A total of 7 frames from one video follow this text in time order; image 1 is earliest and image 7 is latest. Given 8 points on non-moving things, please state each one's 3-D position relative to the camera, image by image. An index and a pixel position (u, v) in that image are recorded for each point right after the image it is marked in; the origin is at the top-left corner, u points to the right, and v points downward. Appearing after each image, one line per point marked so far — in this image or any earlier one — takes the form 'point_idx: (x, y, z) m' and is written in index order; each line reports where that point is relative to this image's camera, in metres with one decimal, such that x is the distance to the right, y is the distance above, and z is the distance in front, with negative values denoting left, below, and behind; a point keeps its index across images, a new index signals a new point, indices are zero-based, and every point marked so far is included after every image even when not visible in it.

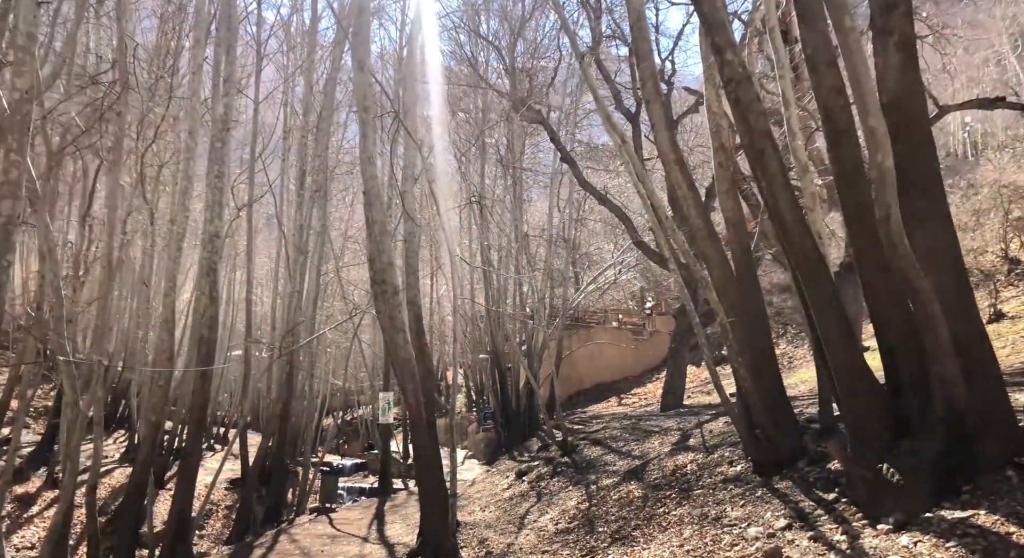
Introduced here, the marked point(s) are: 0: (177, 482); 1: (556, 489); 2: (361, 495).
0: (-4.1, -2.5, +8.6) m
1: (+0.6, -2.8, +9.1) m
2: (-3.5, -5.0, +15.9) m
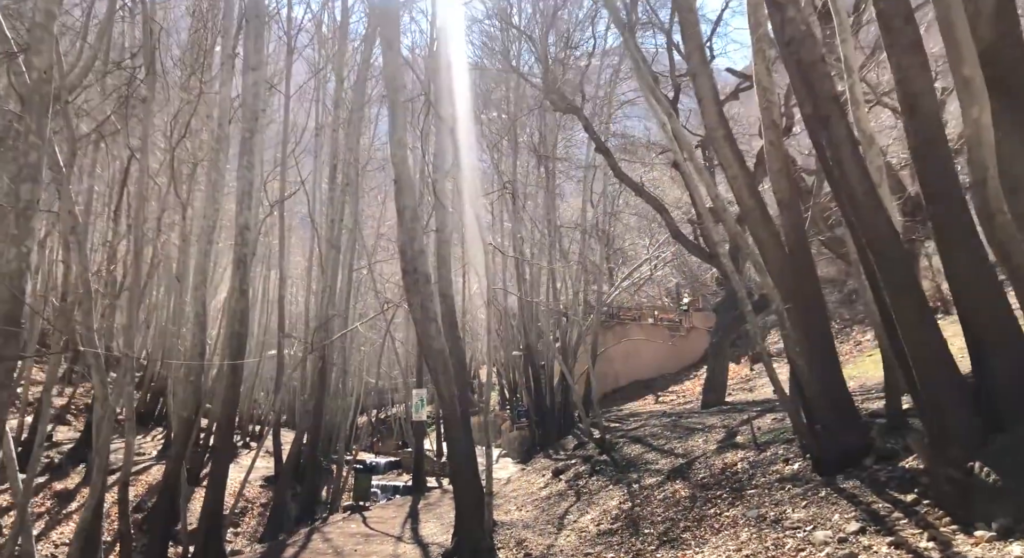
0: (-3.7, -2.4, +8.4) m
1: (+1.1, -2.6, +8.8) m
2: (-2.6, -4.9, +15.8) m
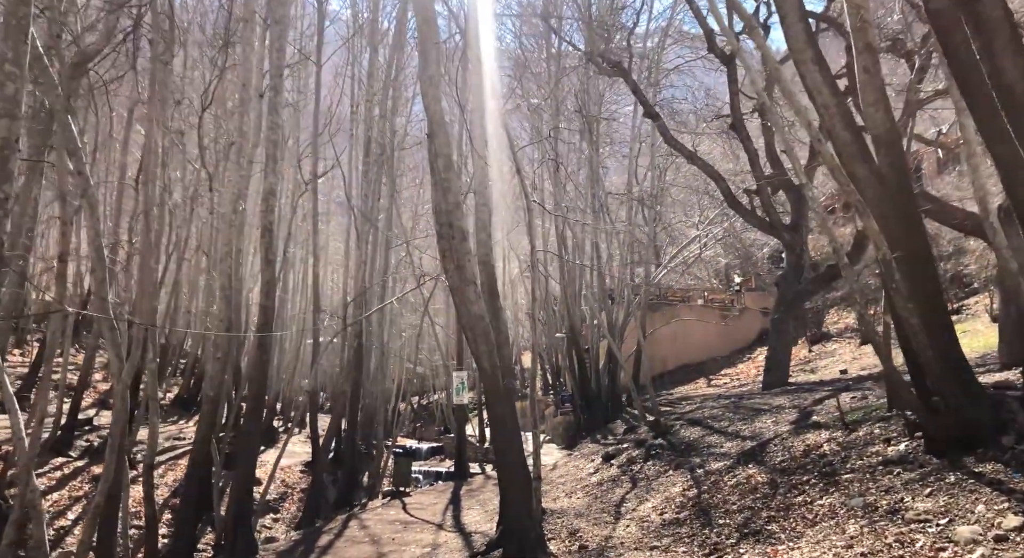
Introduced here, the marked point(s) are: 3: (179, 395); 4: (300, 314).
0: (-3.1, -2.1, +7.9) m
1: (+1.6, -2.2, +8.0) m
2: (-1.6, -4.4, +15.2) m
3: (-8.9, -3.1, +18.5) m
4: (-5.7, -0.9, +18.4) m
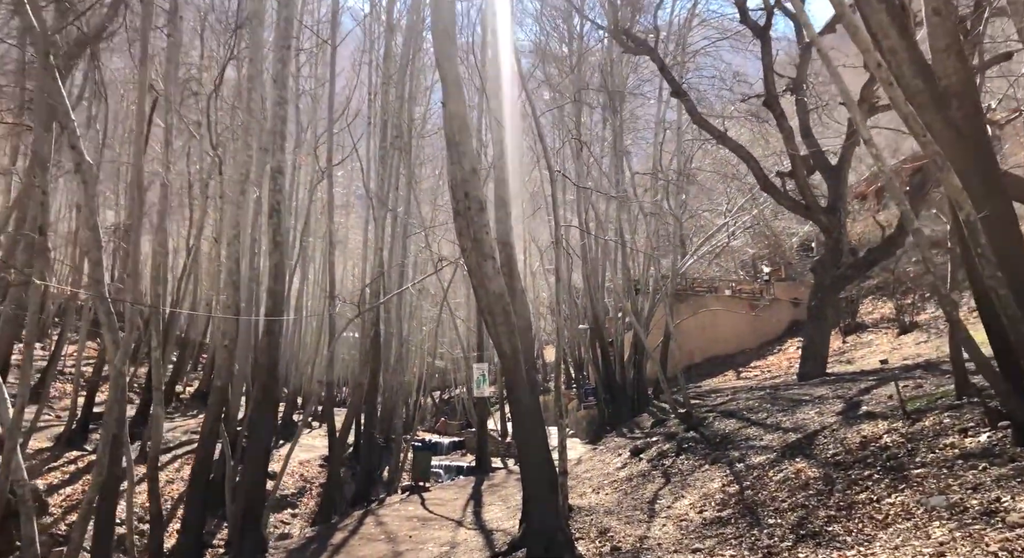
0: (-2.9, -1.9, +7.5) m
1: (+1.9, -2.0, +7.4) m
2: (-1.1, -4.2, +14.8) m
3: (-8.3, -2.9, +18.2) m
4: (-5.1, -0.7, +18.1) m
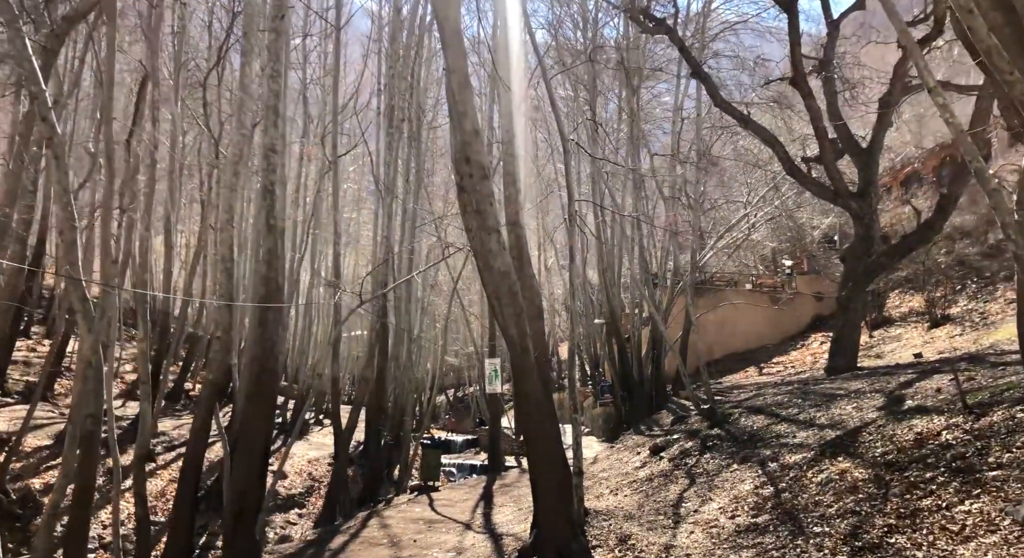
0: (-2.8, -1.8, +7.0) m
1: (+2.0, -1.9, +6.8) m
2: (-0.9, -4.0, +14.3) m
3: (-7.9, -2.8, +17.9) m
4: (-4.8, -0.5, +17.7) m
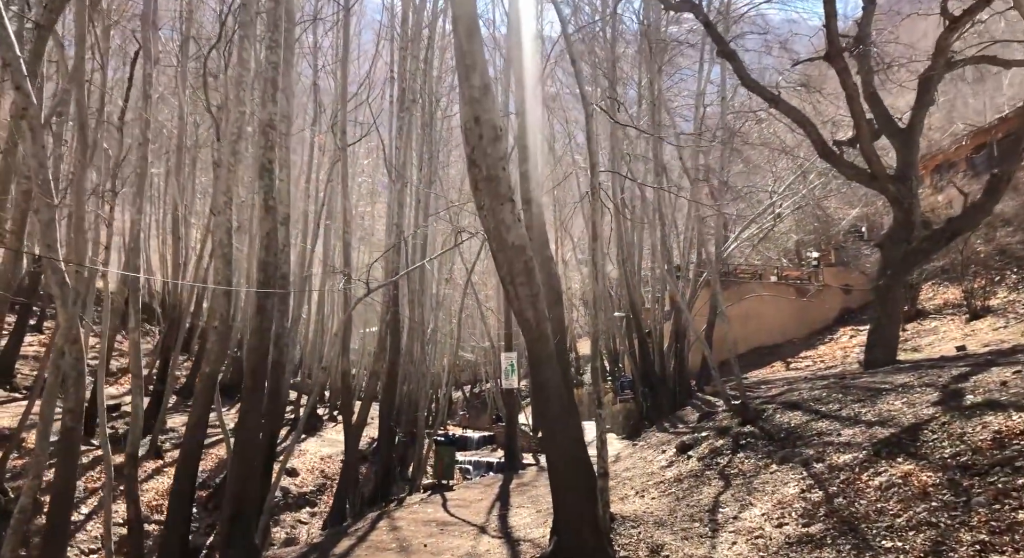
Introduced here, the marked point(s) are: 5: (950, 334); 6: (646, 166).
0: (-2.6, -1.6, +6.6) m
1: (+2.2, -1.7, +6.3) m
2: (-0.5, -3.8, +13.8) m
3: (-7.5, -2.6, +17.6) m
4: (-4.3, -0.4, +17.2) m
5: (+9.0, -1.1, +14.2) m
6: (+2.9, +2.5, +15.2) m
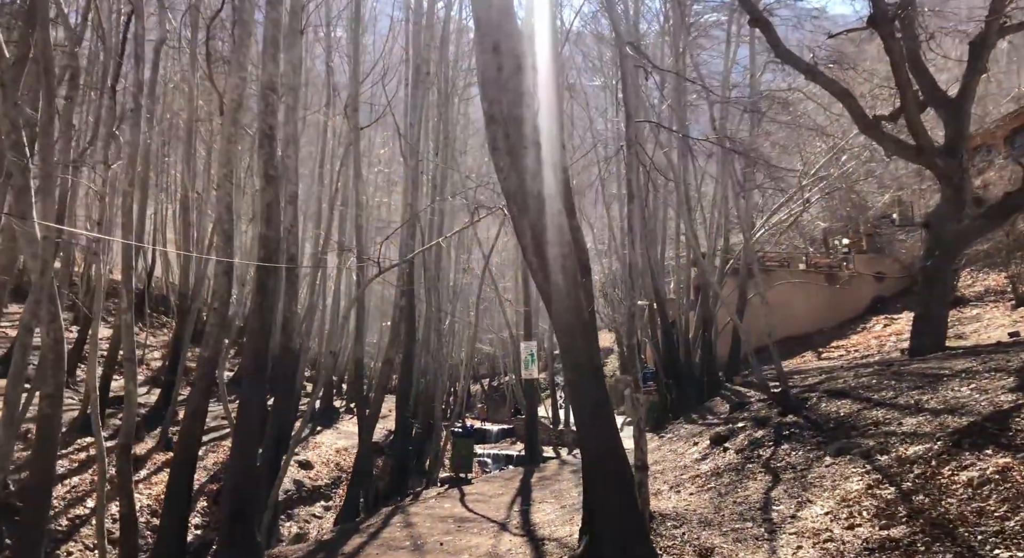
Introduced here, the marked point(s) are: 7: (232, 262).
0: (-2.4, -1.4, +6.1) m
1: (+2.4, -1.5, +5.6) m
2: (-0.1, -3.5, +13.2) m
3: (-7.0, -2.3, +17.2) m
4: (-3.9, -0.1, +16.8) m
5: (+9.4, -0.8, +13.4) m
6: (+3.3, +2.8, +14.6) m
7: (-2.7, +0.1, +6.6) m
